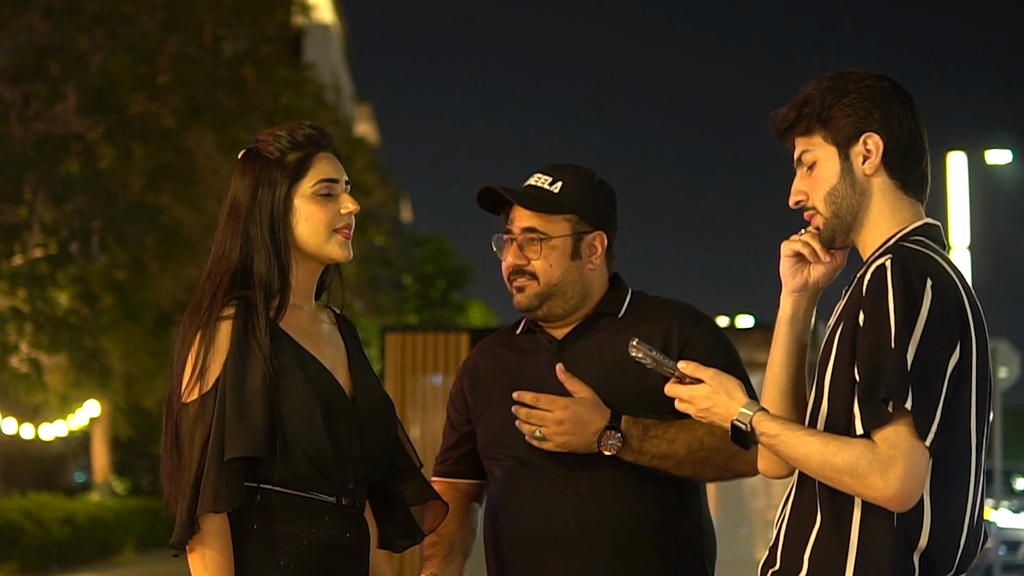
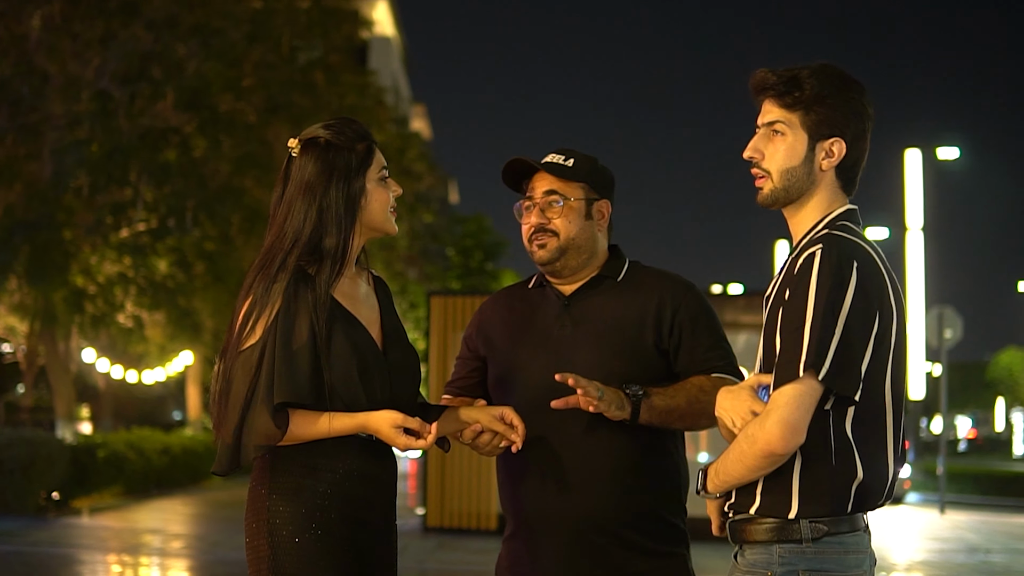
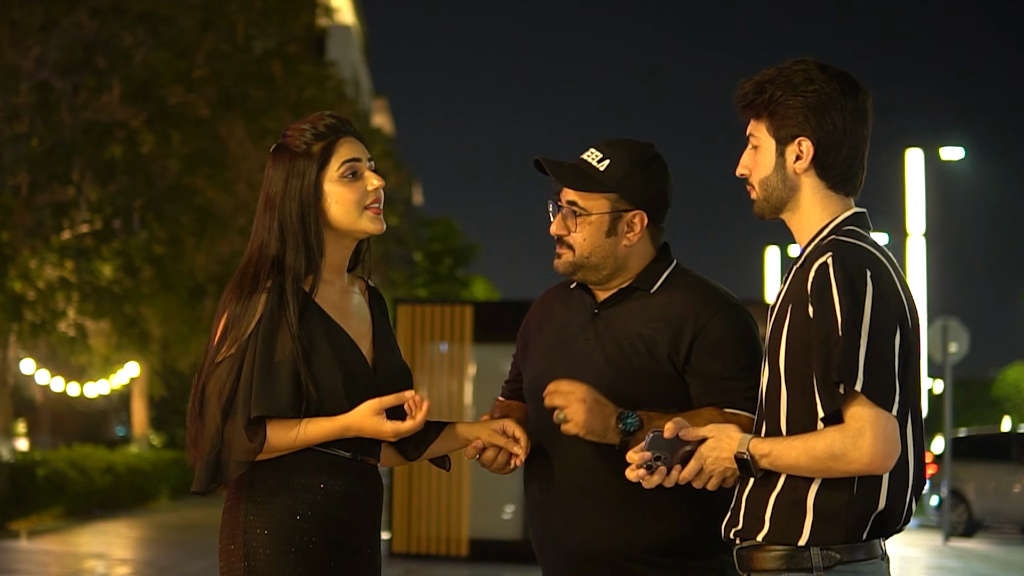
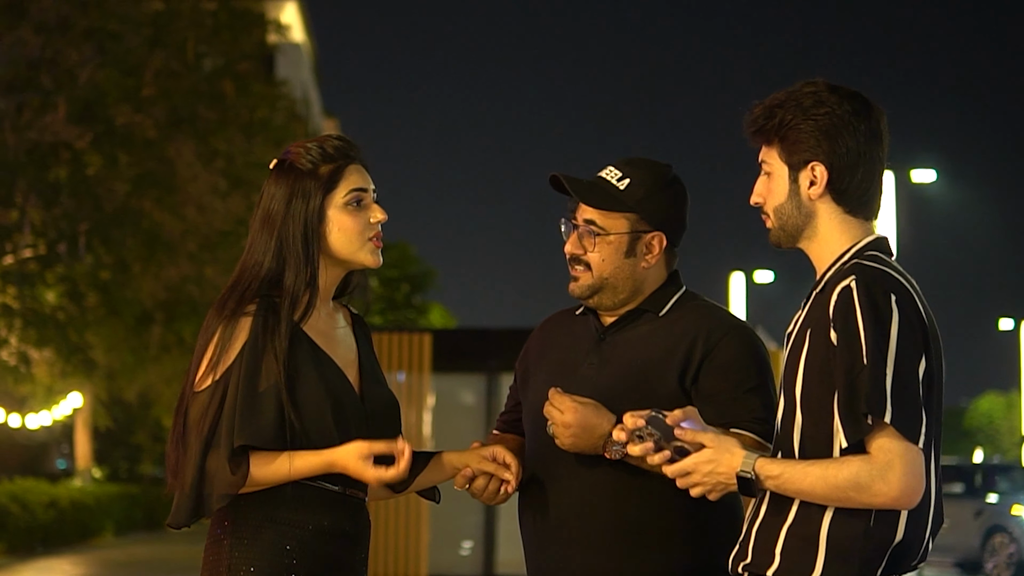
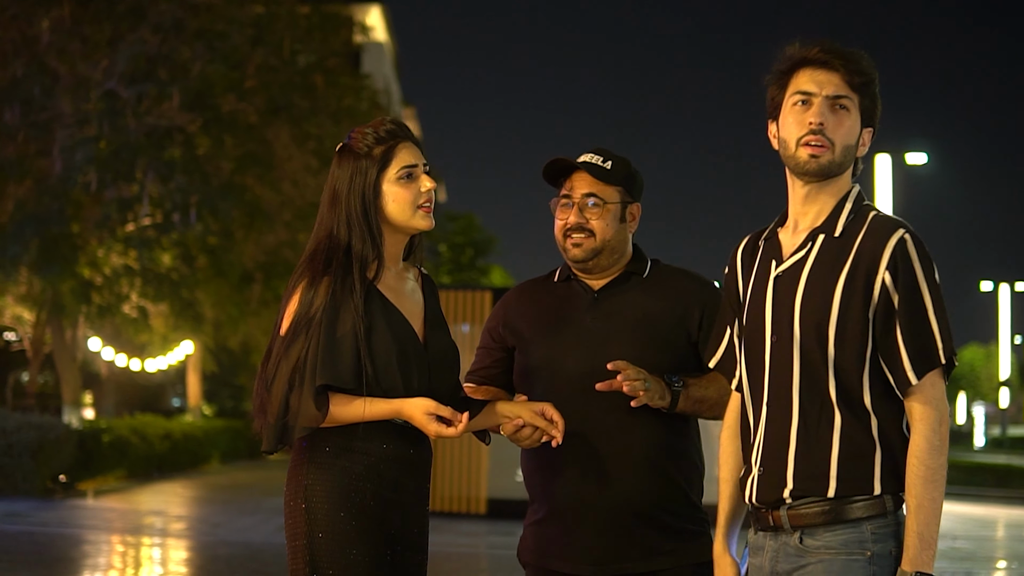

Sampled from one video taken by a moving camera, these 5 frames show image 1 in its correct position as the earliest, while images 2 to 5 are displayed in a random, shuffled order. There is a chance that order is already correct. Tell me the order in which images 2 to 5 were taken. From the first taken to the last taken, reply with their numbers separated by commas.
4, 3, 2, 5
